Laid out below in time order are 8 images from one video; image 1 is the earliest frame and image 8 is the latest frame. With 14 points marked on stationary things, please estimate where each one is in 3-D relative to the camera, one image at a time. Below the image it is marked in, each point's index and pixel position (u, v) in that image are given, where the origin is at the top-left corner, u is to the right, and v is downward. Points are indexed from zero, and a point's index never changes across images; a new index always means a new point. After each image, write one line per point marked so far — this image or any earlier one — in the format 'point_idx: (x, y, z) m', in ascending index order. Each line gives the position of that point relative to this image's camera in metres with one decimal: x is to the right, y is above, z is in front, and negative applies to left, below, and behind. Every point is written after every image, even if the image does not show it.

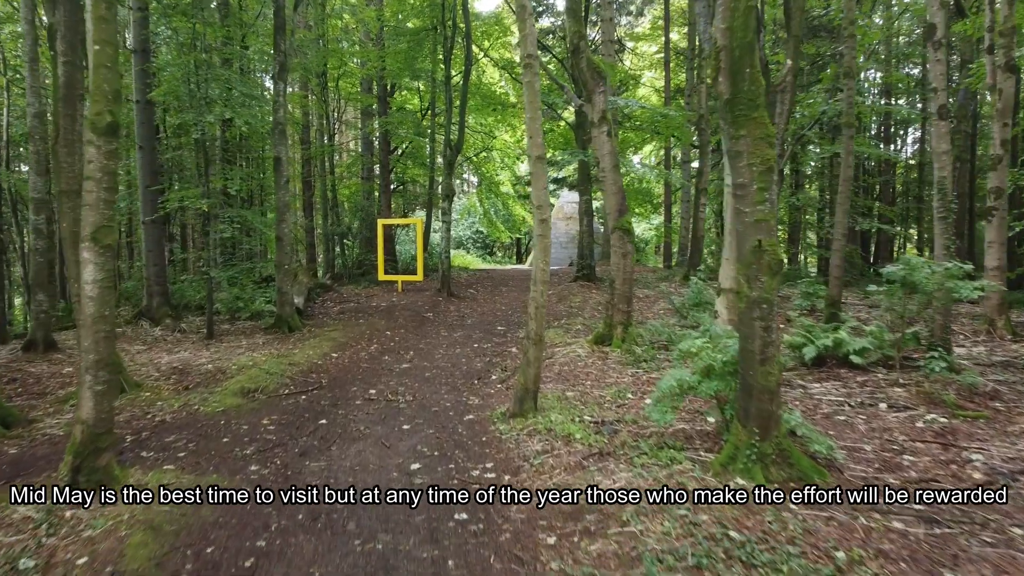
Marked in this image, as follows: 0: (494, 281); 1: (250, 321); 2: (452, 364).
0: (-0.3, +0.1, +15.3) m
1: (-2.9, -0.4, +10.2) m
2: (-0.5, -0.6, +7.5) m
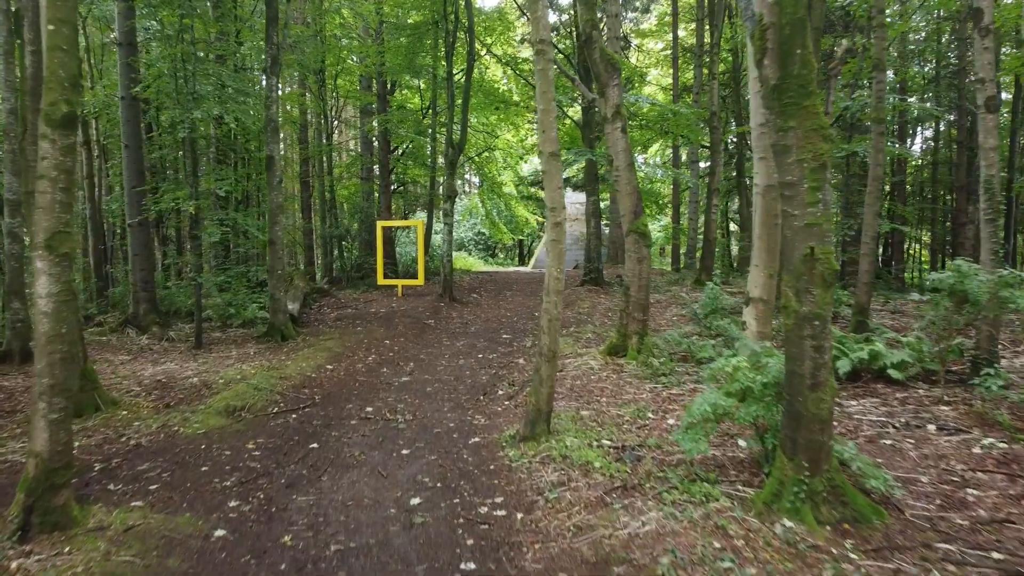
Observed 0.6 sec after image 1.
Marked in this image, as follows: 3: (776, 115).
0: (-0.2, +0.1, +14.8) m
1: (-2.8, -0.5, +9.7) m
2: (-0.4, -0.7, +7.0) m
3: (+1.0, +0.7, +3.5) m
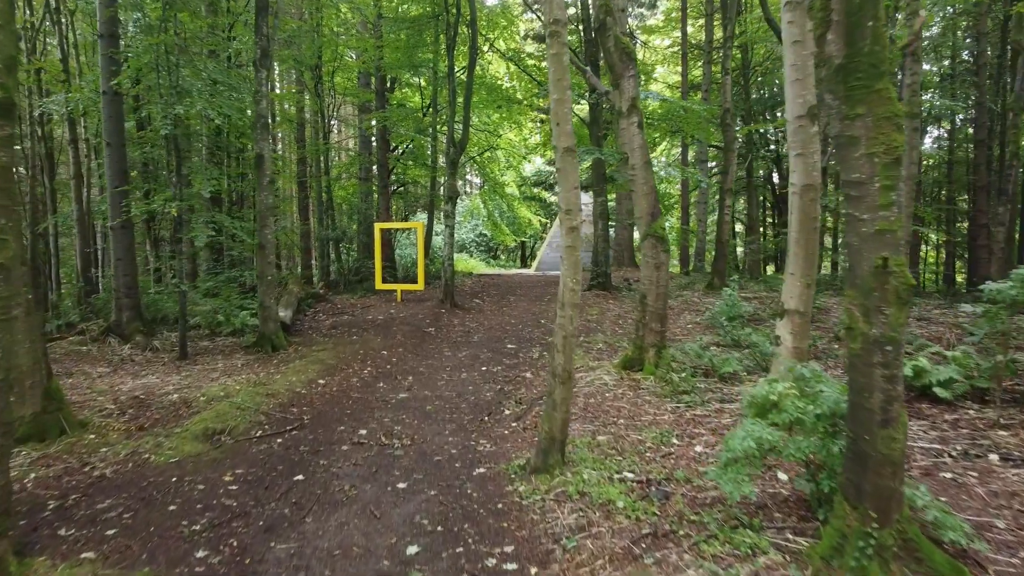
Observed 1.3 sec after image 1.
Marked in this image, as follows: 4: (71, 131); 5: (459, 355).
0: (-0.2, 0.0, +14.2) m
1: (-2.8, -0.5, +9.1) m
2: (-0.4, -0.7, +6.4) m
3: (+1.0, +0.6, +2.9) m
4: (-6.2, +2.2, +13.1) m
5: (-0.5, -0.6, +8.1) m
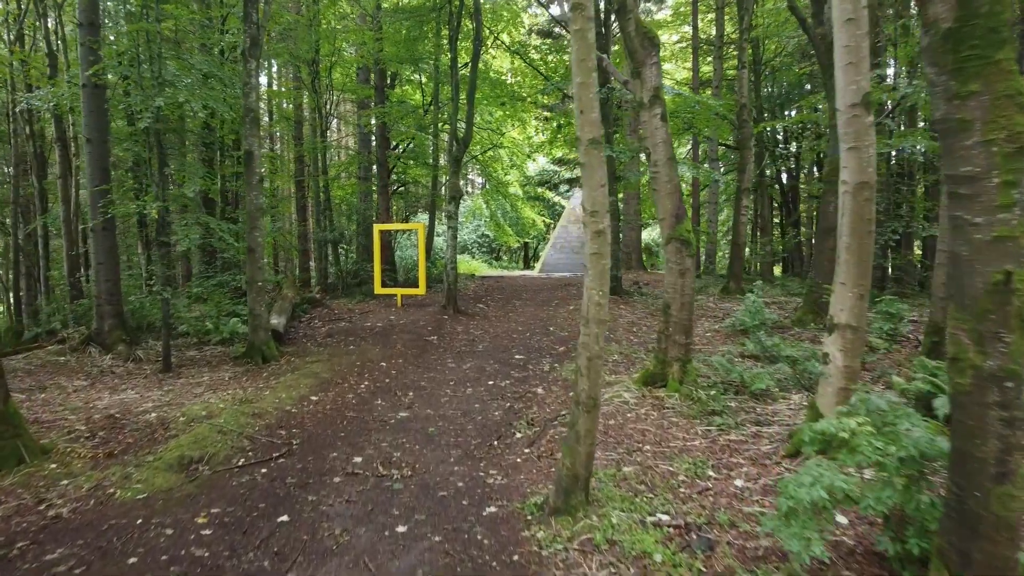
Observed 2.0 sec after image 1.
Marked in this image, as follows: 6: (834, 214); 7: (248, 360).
0: (-0.1, -0.1, +13.7) m
1: (-2.7, -0.6, +8.6) m
2: (-0.3, -0.8, +5.8) m
3: (+1.1, +0.5, +2.4) m
4: (-6.2, +2.2, +12.5) m
5: (-0.4, -0.6, +7.5) m
6: (+3.1, +0.7, +8.8) m
7: (-2.2, -0.6, +7.8) m
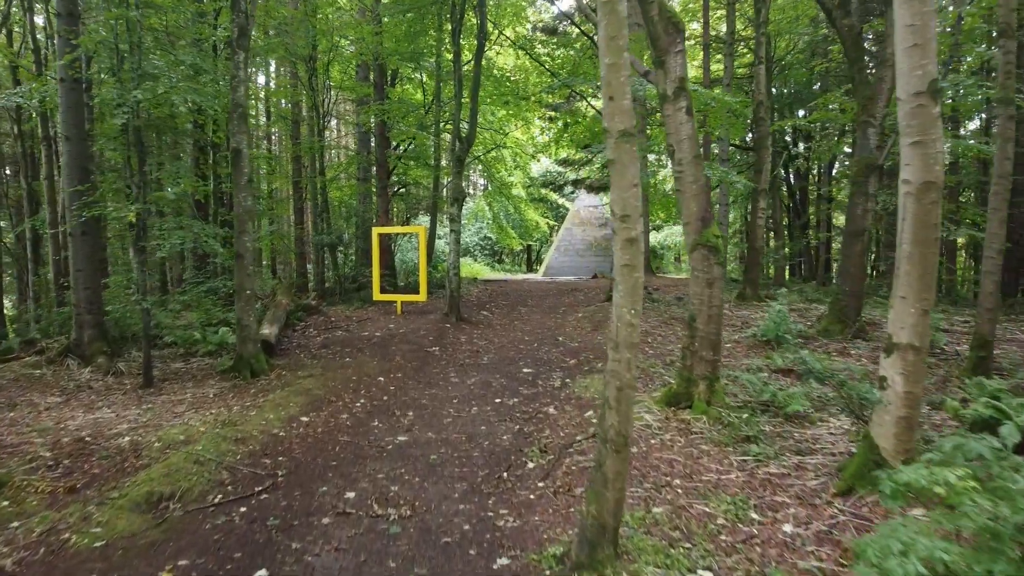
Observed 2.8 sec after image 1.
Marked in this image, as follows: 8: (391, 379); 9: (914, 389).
0: (0.0, -0.1, +13.1) m
1: (-2.7, -0.6, +8.0) m
2: (-0.3, -0.9, +5.3) m
3: (+1.2, +0.5, +1.8) m
4: (-6.1, +2.1, +12.0) m
5: (-0.3, -0.7, +7.0) m
6: (+3.1, +0.6, +8.3) m
7: (-2.2, -0.7, +7.2) m
8: (-0.9, -0.7, +7.0) m
9: (+1.7, -0.4, +3.8) m
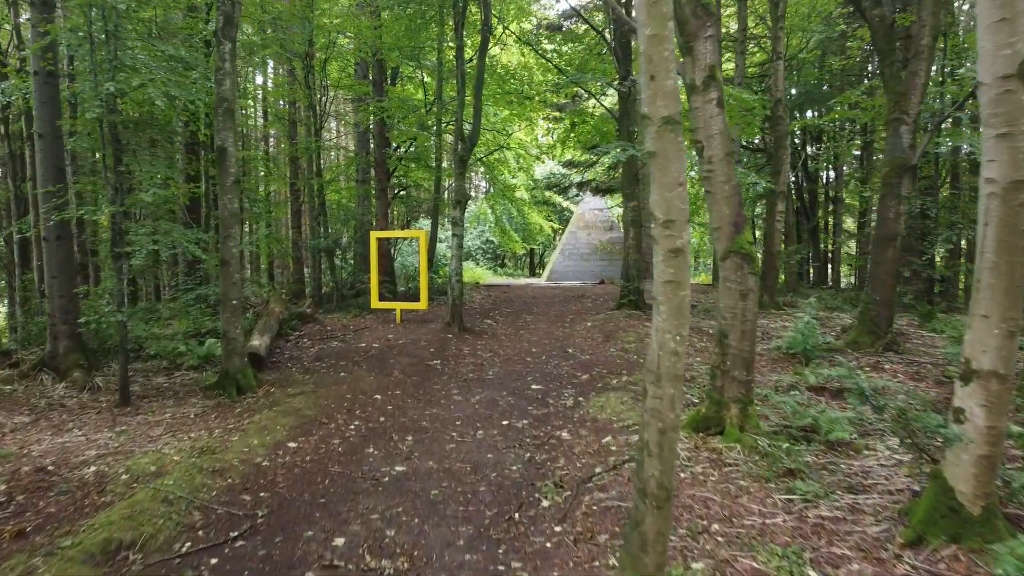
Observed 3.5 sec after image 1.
0: (0.0, -0.2, +12.6) m
1: (-2.6, -0.7, +7.5) m
2: (-0.2, -0.9, +4.7) m
3: (+1.2, +0.4, +1.3) m
4: (-6.0, +2.0, +11.4) m
5: (-0.3, -0.8, +6.4) m
6: (+3.2, +0.6, +7.7) m
7: (-2.1, -0.7, +6.7) m
8: (-0.9, -0.8, +6.5) m
9: (+1.7, -0.5, +3.3) m
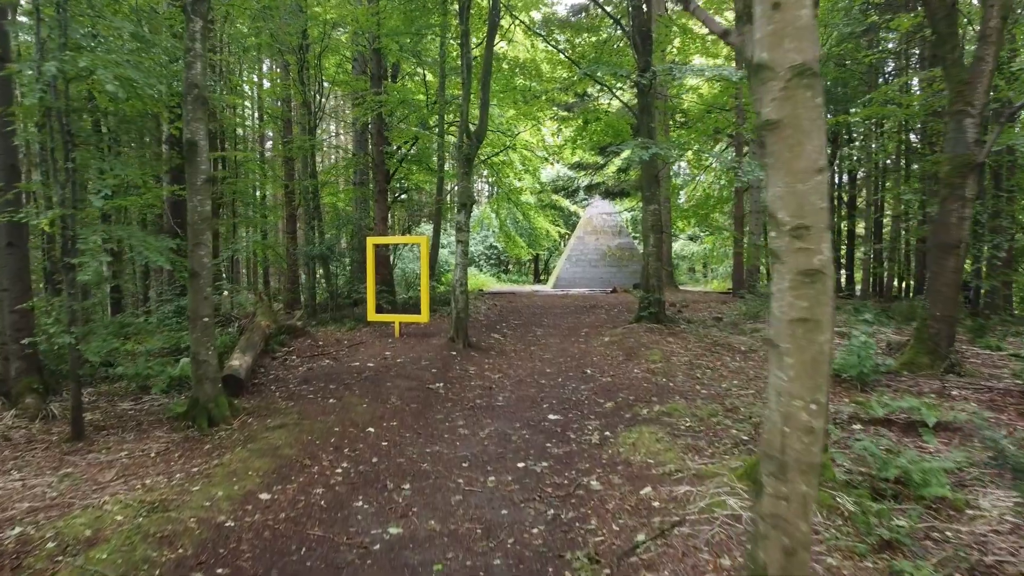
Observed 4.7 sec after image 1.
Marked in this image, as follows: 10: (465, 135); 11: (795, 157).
0: (+0.1, -0.3, +11.7) m
1: (-2.5, -0.8, +6.6) m
2: (-0.1, -1.0, +3.8) m
3: (+1.3, +0.4, +0.4) m
4: (-5.9, +1.9, +10.6) m
5: (-0.2, -0.9, +5.5) m
6: (+3.3, +0.4, +6.8) m
7: (-2.0, -0.8, +5.8) m
8: (-0.8, -0.9, +5.6) m
9: (+1.8, -0.6, +2.4) m
10: (-0.5, +1.7, +10.0) m
11: (+0.5, +0.2, +1.6) m
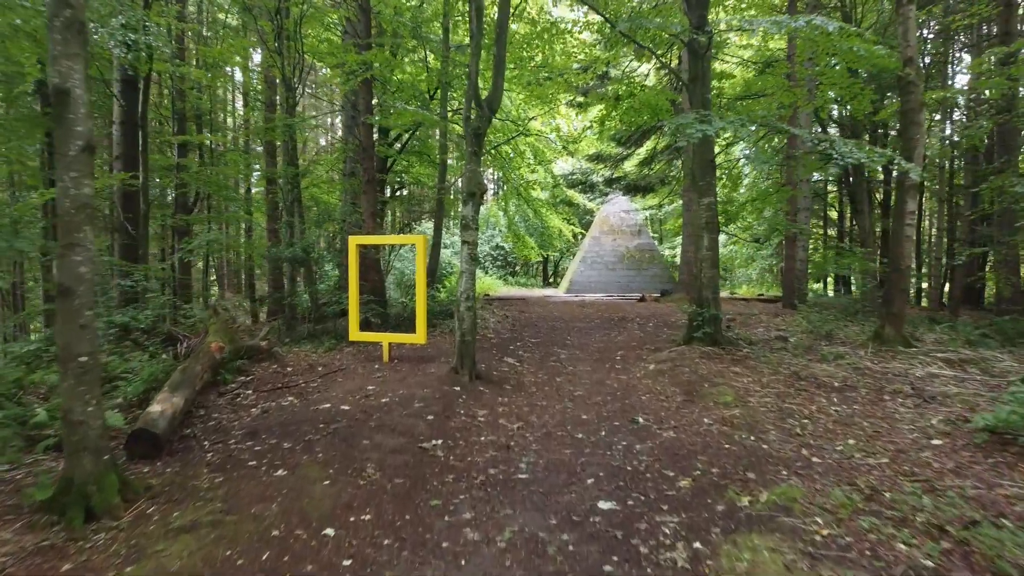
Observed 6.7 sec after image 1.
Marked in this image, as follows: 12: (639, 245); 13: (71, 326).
0: (+0.3, -0.5, +9.7) m
1: (-2.4, -0.9, +4.6) m
2: (0.0, -1.1, +1.9) m
3: (+1.4, +0.2, -1.6) m
4: (-5.8, +1.8, +8.6) m
5: (-0.1, -1.0, +3.6) m
6: (+3.4, +0.3, +4.9) m
7: (-1.9, -0.9, +3.8) m
8: (-0.6, -1.0, +3.6) m
9: (+1.9, -0.7, +0.4) m
10: (-0.3, +1.6, +8.0) m
11: (+0.6, +0.1, -0.3) m
12: (+2.7, +0.9, +19.5) m
13: (-1.8, -0.1, +3.8) m
